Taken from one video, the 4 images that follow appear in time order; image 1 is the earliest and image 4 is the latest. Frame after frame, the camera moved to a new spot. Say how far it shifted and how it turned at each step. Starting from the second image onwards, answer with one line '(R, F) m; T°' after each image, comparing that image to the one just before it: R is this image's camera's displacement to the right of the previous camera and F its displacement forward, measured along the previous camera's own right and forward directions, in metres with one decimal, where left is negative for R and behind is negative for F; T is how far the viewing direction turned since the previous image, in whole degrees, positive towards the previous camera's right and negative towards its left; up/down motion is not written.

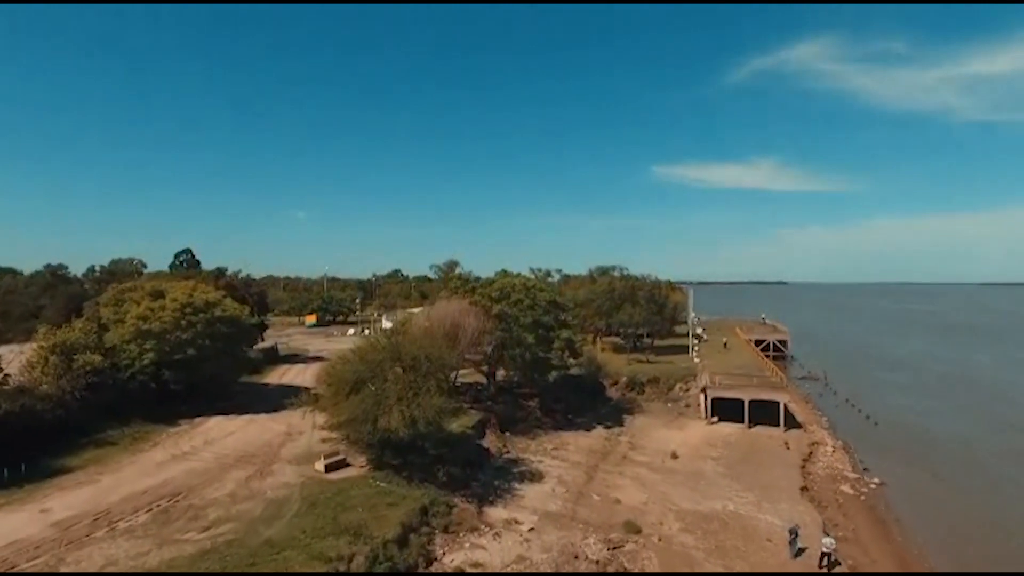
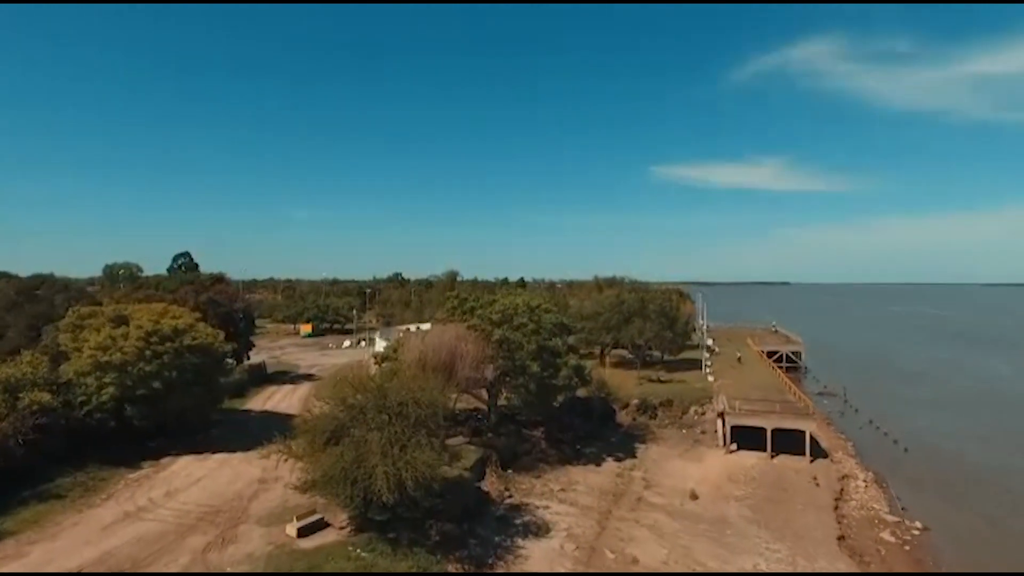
(0.0, +2.7) m; 0°
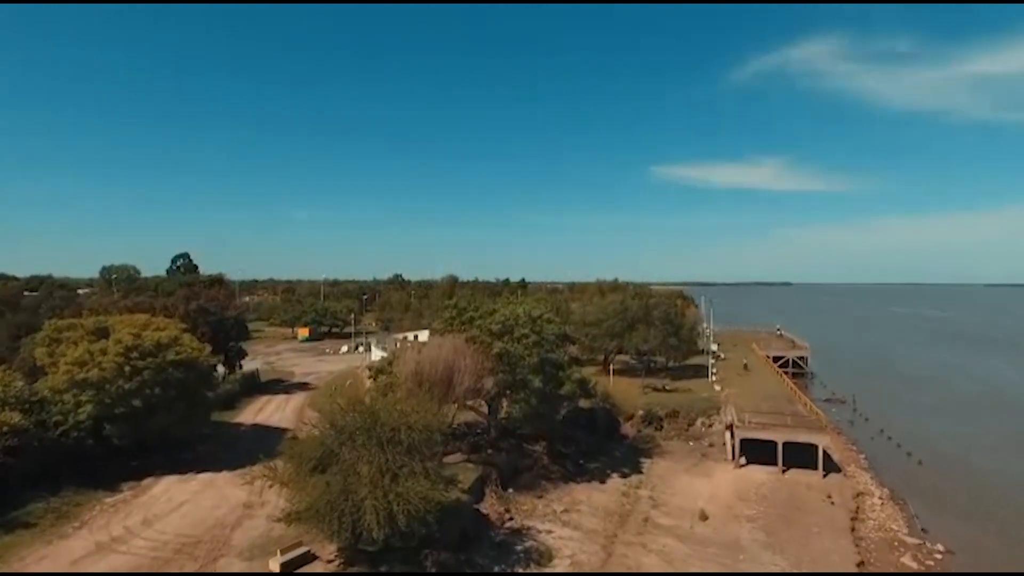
(0.0, +1.2) m; 0°
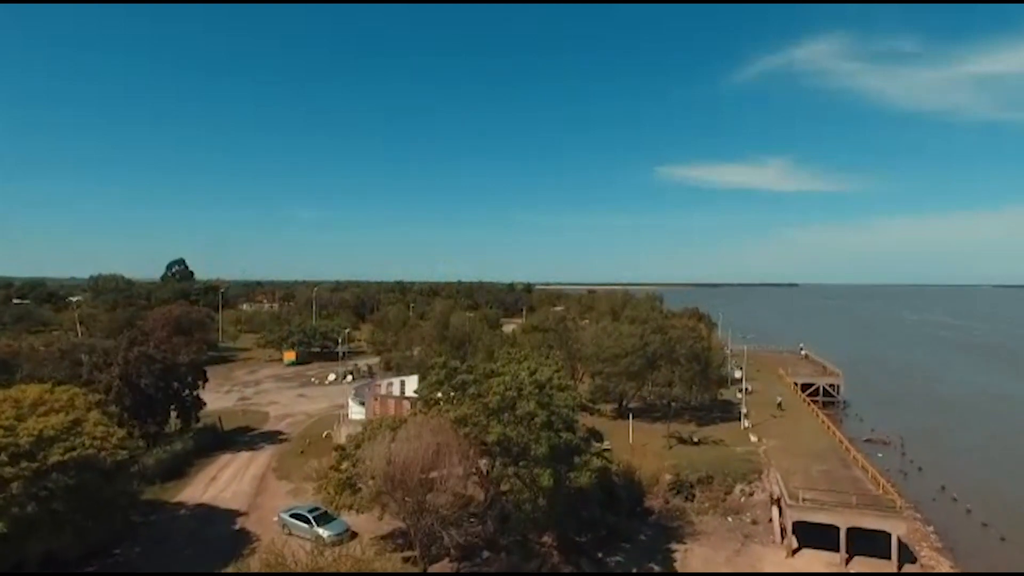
(+0.1, +5.7) m; 0°
